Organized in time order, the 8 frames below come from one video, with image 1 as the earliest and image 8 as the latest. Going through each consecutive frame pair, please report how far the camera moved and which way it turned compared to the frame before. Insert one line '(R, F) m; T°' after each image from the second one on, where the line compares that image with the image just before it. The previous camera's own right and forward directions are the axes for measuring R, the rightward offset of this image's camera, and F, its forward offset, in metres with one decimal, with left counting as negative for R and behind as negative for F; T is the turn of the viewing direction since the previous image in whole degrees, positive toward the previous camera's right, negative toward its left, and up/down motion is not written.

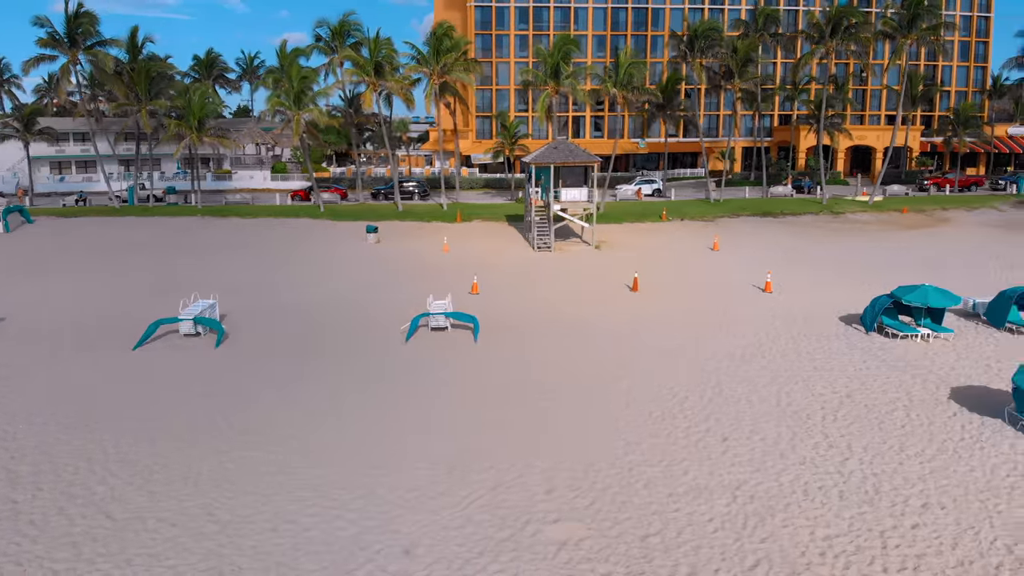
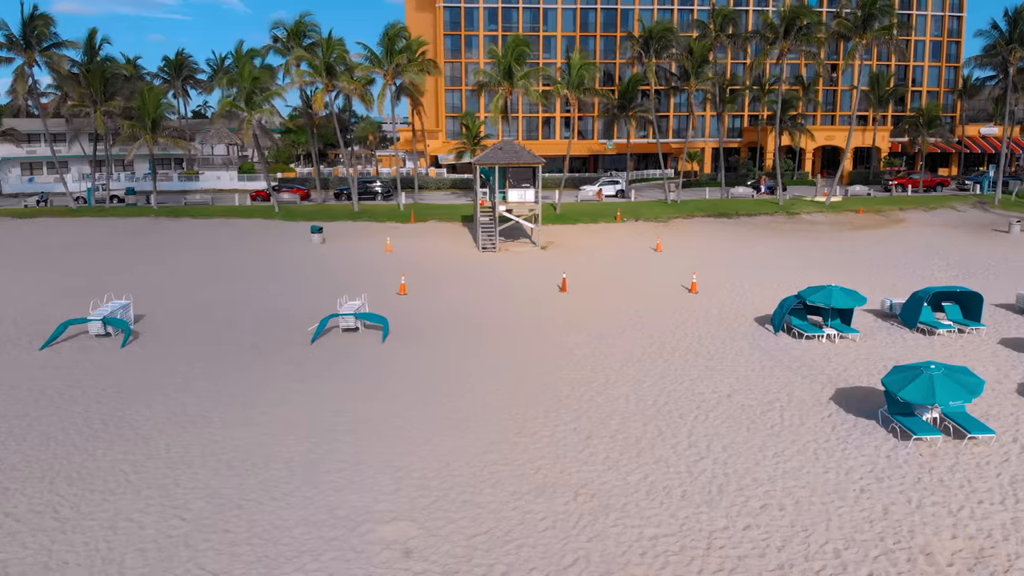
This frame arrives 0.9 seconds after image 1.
(+3.2, 0.0) m; 0°
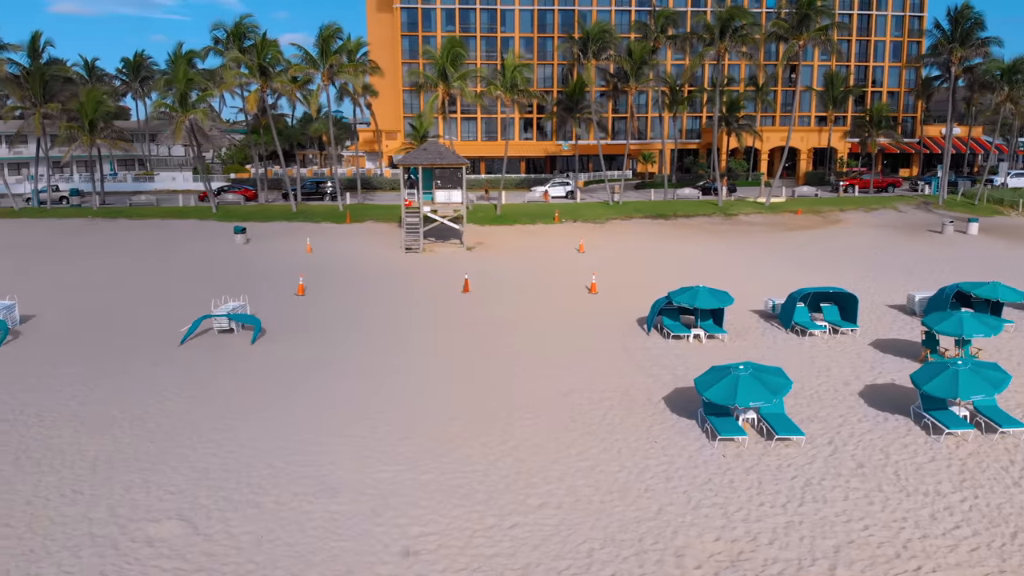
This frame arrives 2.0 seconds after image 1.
(+4.4, 0.0) m; -1°
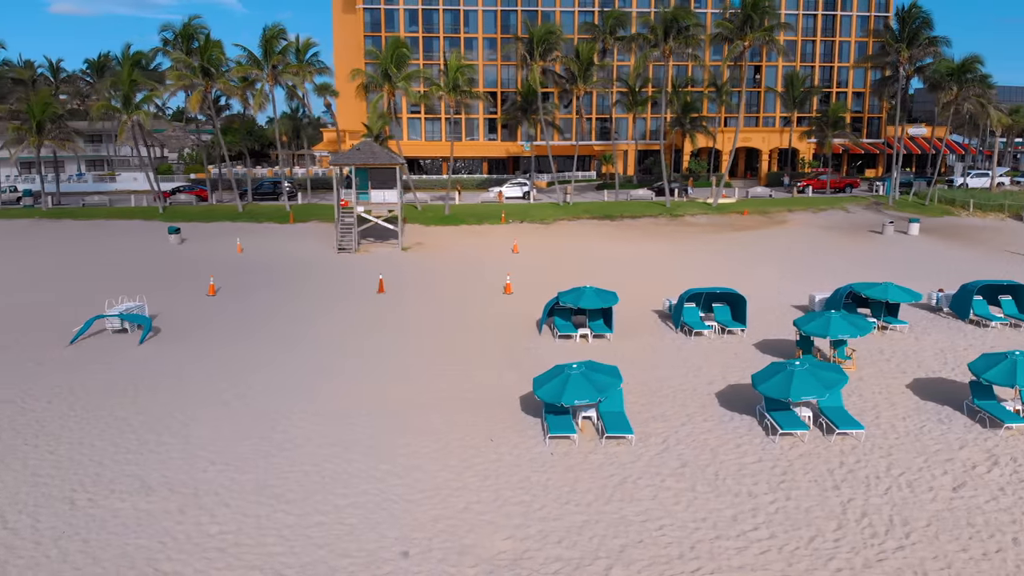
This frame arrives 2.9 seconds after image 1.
(+3.9, 0.0) m; 0°
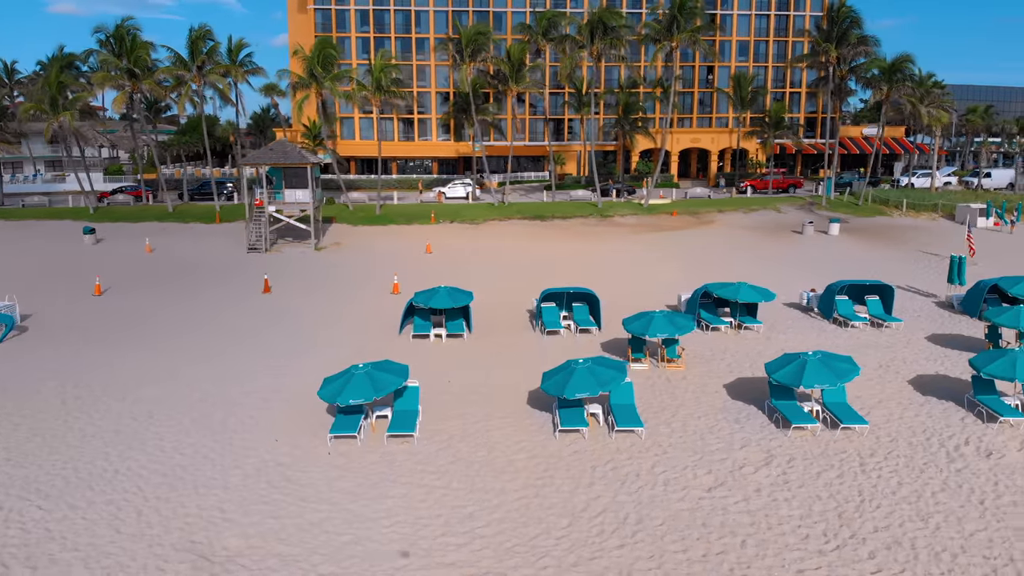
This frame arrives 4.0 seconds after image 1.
(+5.1, -0.1) m; -1°
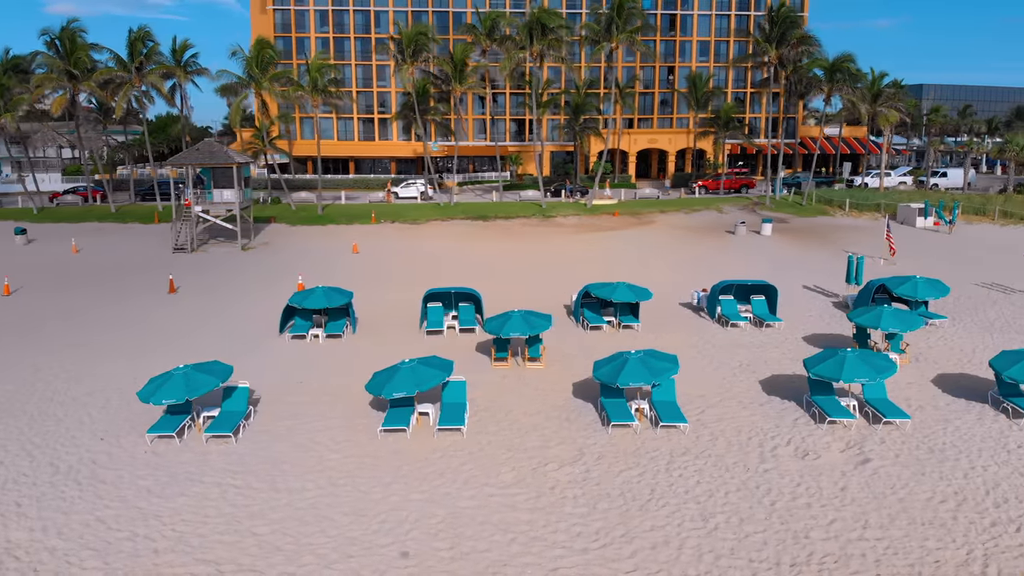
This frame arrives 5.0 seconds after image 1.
(+4.3, -0.1) m; 0°
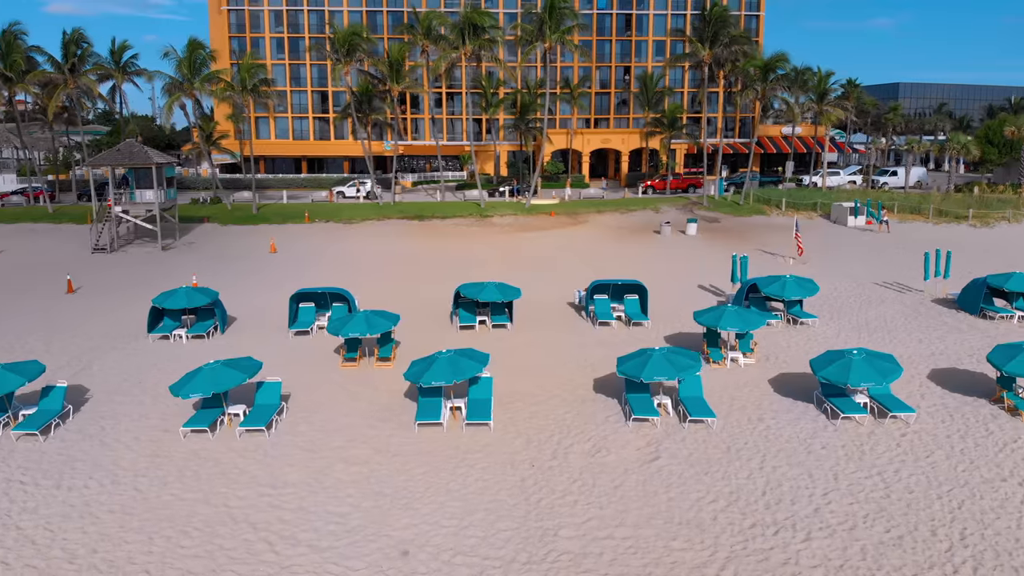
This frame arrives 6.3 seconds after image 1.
(+4.7, -0.1) m; -1°
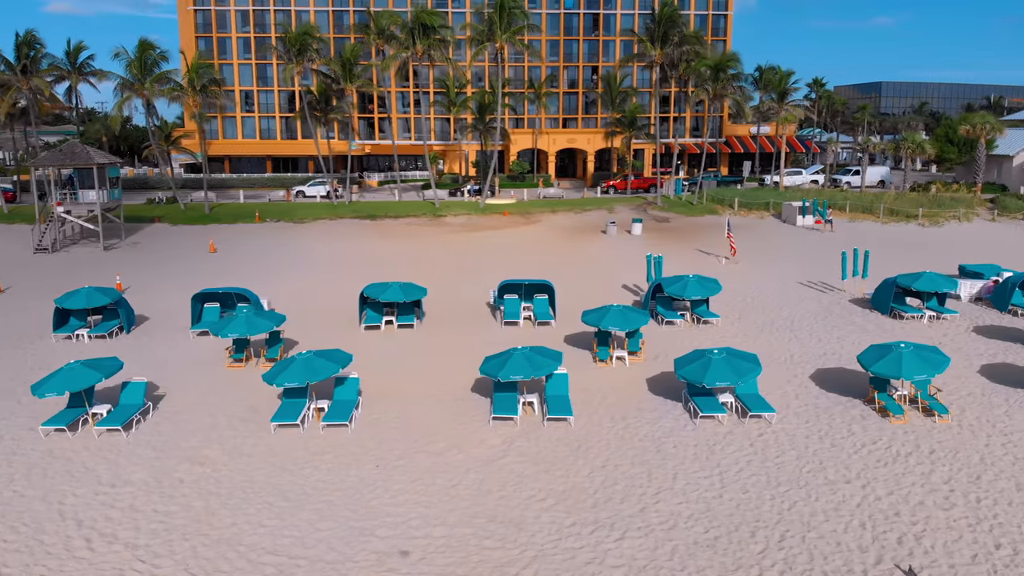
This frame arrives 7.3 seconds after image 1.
(+3.5, -0.1) m; 0°
